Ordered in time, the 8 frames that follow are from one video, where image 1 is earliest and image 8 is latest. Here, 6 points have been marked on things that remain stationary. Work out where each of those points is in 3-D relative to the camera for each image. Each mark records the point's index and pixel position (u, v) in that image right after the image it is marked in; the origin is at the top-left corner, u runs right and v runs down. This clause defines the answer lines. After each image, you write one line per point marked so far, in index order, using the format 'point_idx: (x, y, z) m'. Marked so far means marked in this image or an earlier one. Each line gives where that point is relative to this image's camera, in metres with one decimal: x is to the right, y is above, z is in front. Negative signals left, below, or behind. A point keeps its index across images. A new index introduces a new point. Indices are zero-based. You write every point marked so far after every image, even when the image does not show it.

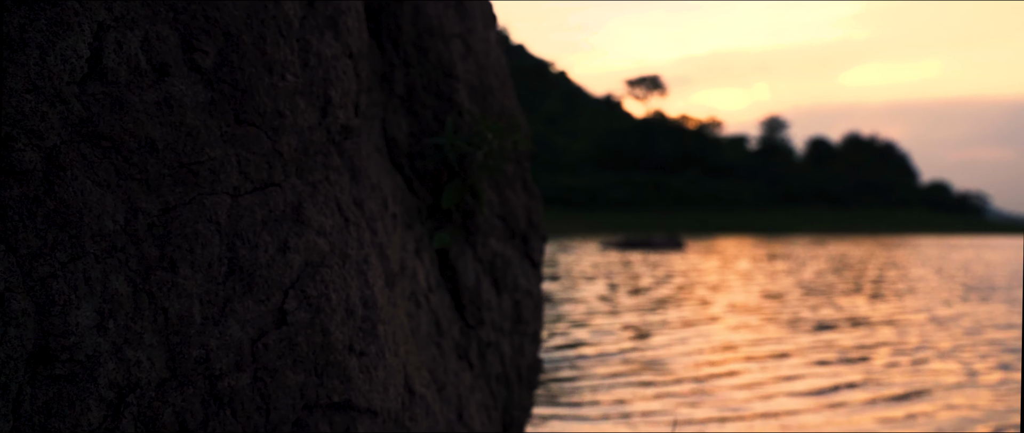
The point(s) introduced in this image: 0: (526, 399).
0: (+0.1, -1.7, +8.1) m
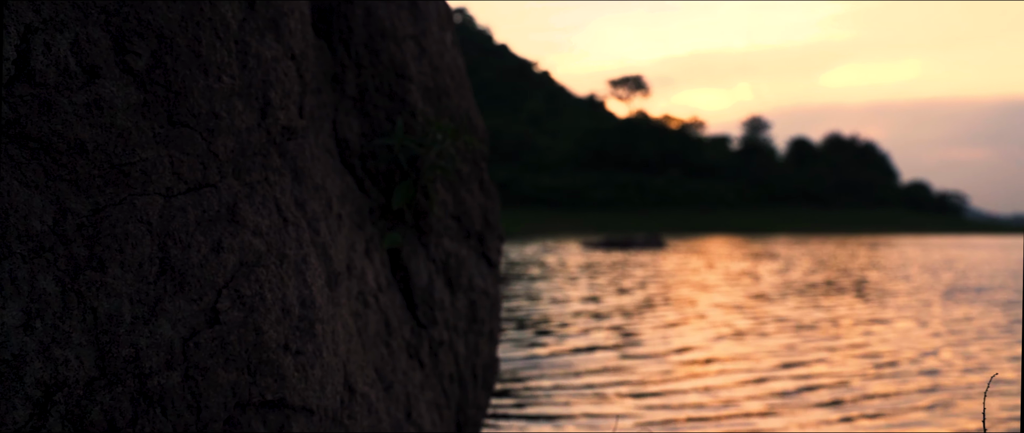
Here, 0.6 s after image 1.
0: (-0.3, -1.7, +8.2) m
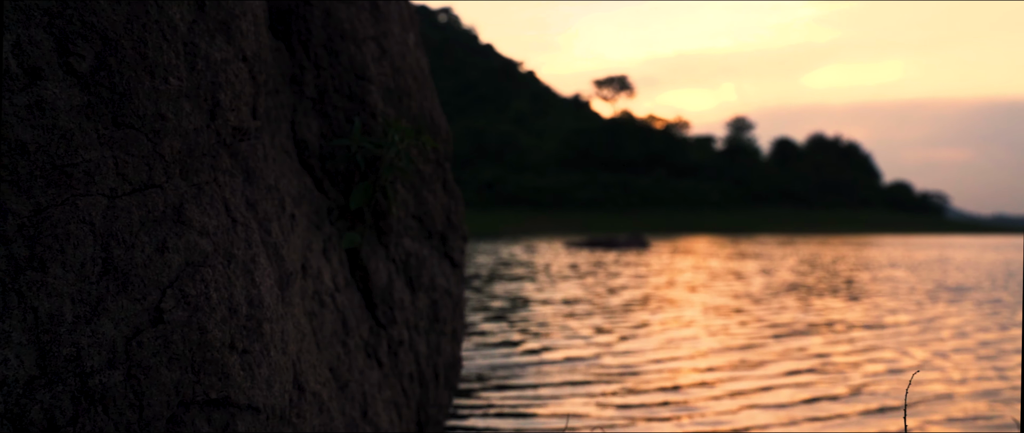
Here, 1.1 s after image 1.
0: (-0.6, -1.7, +8.2) m
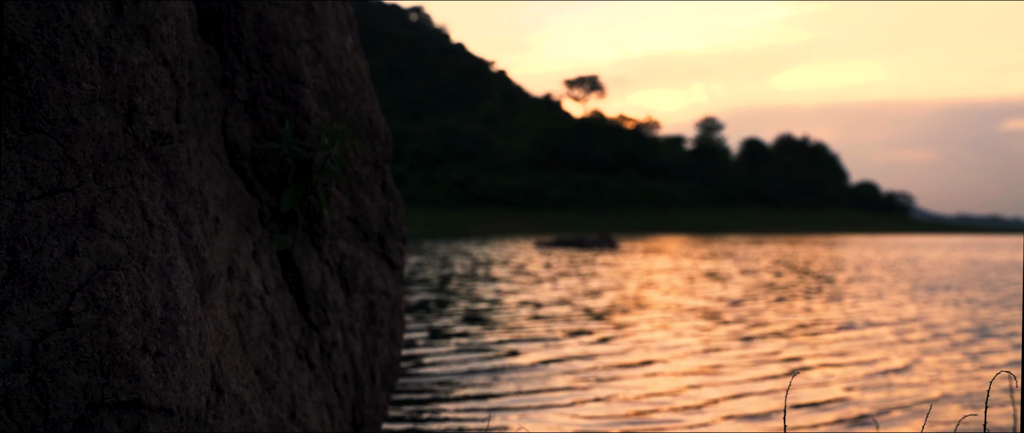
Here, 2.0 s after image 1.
0: (-1.2, -1.7, +8.3) m
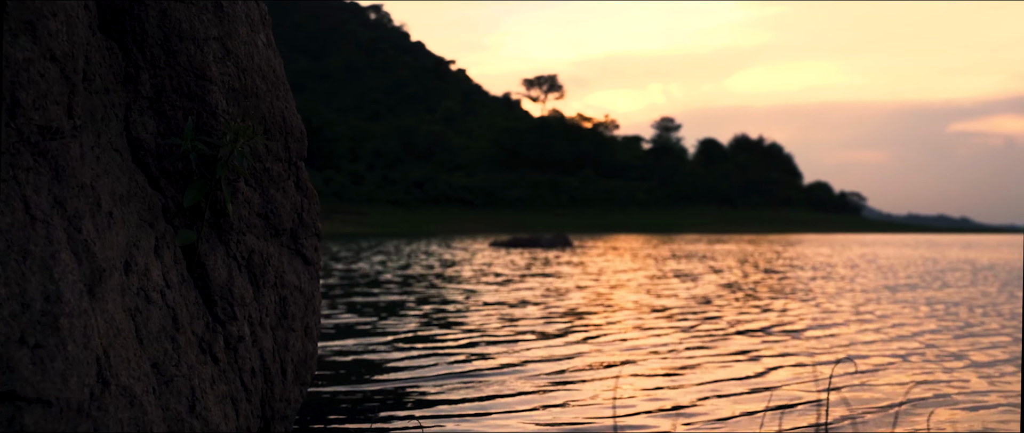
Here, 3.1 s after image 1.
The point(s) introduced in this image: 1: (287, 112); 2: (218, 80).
0: (-2.1, -1.7, +8.4) m
1: (-2.2, +1.0, +8.6) m
2: (-2.5, +1.2, +7.6) m
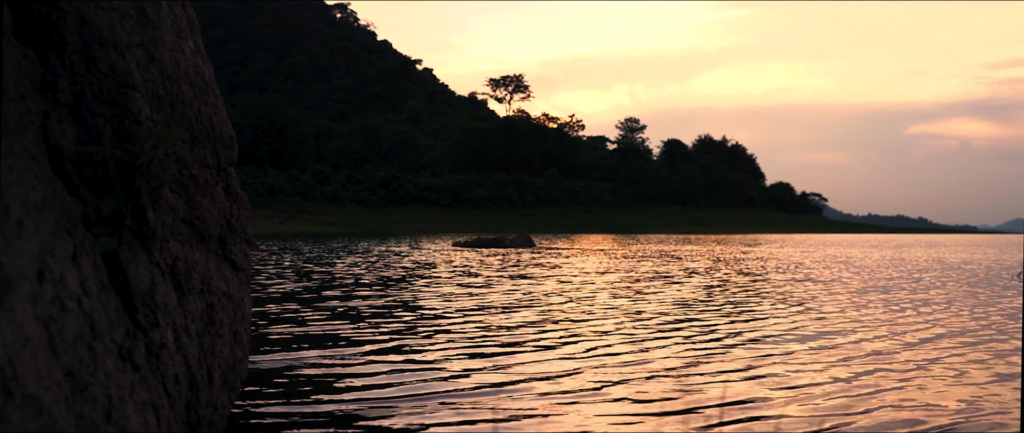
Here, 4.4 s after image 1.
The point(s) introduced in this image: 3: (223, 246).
0: (-2.8, -1.7, +8.4) m
1: (-2.9, +1.0, +8.6) m
2: (-3.2, +1.1, +7.6) m
3: (-2.8, -0.3, +8.5) m
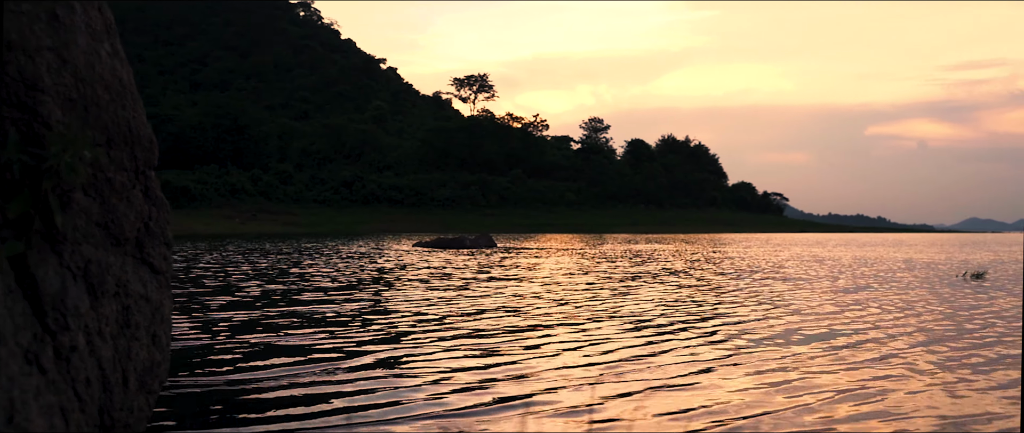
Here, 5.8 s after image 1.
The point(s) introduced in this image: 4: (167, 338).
0: (-3.6, -1.8, +8.4) m
1: (-3.7, +0.9, +8.6) m
2: (-4.0, +1.1, +7.6) m
3: (-3.6, -0.3, +8.5) m
4: (-3.5, -1.2, +8.8) m
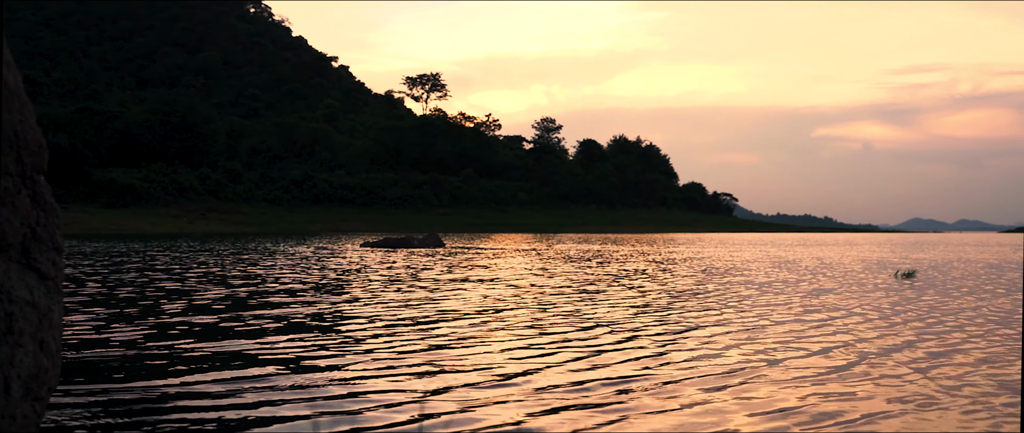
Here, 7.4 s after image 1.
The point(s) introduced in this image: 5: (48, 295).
0: (-4.6, -1.8, +8.3) m
1: (-4.8, +0.9, +8.5) m
2: (-5.0, +1.0, +7.5) m
3: (-4.7, -0.4, +8.5) m
4: (-4.6, -1.3, +8.7) m
5: (-4.6, -0.8, +8.6) m
